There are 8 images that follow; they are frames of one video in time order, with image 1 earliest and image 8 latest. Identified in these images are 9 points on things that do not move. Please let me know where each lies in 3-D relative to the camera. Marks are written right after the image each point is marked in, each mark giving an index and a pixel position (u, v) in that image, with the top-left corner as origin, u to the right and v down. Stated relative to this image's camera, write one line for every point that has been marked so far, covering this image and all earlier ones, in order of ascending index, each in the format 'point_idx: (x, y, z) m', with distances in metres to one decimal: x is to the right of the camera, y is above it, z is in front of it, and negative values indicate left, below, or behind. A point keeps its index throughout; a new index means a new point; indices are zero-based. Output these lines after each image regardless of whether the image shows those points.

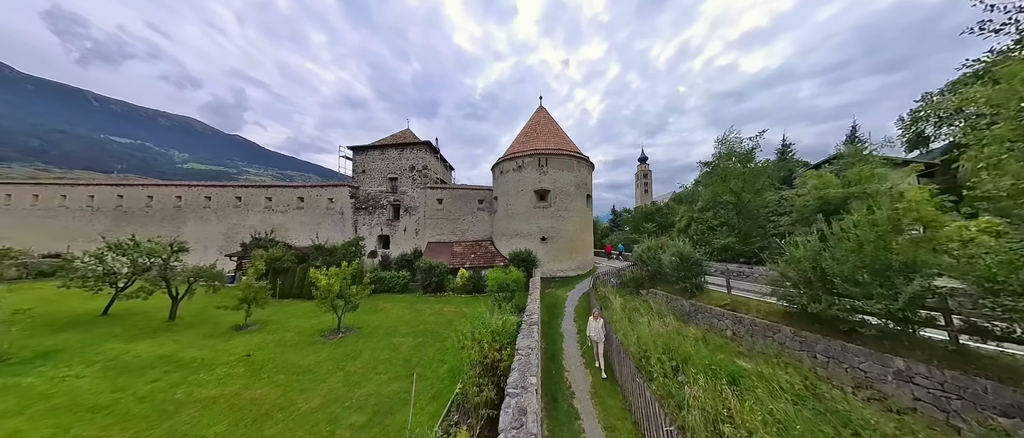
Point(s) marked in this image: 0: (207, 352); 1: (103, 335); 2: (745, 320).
0: (-10.3, -4.4, +9.3) m
1: (-15.8, -4.5, +10.5) m
2: (+7.8, -3.4, +9.0) m
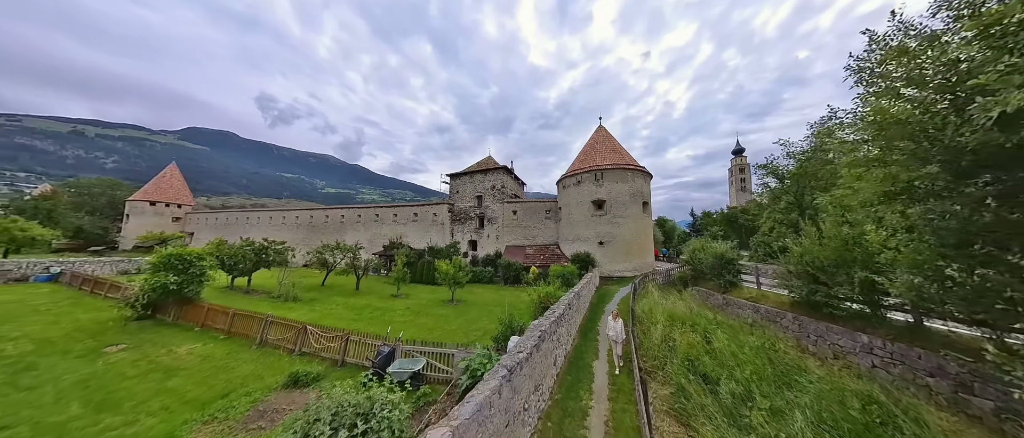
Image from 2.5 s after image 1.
0: (-7.3, -5.0, +15.9) m
1: (-12.3, -5.2, +18.5) m
2: (+10.1, -3.6, +10.9) m
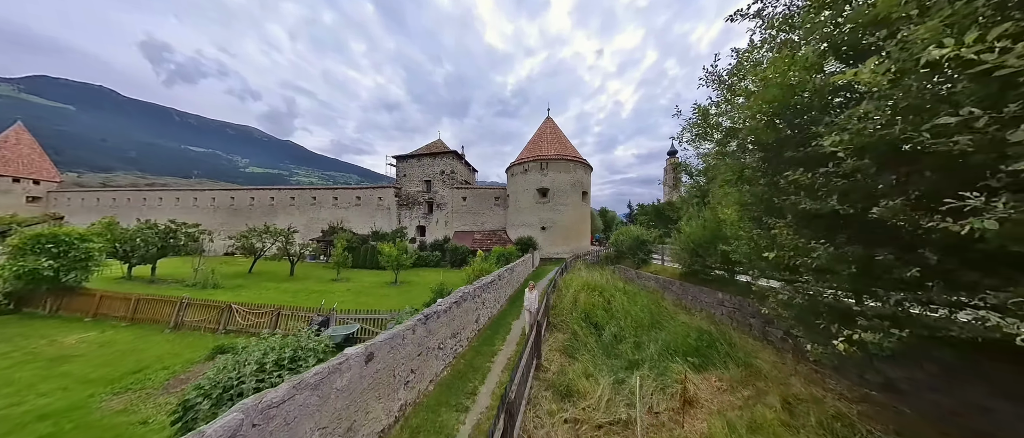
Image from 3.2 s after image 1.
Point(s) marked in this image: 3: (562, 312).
0: (-10.7, -4.0, +15.4) m
1: (-16.0, -4.0, +17.2) m
2: (+7.3, -3.0, +13.3) m
3: (+1.3, -2.5, +7.0) m
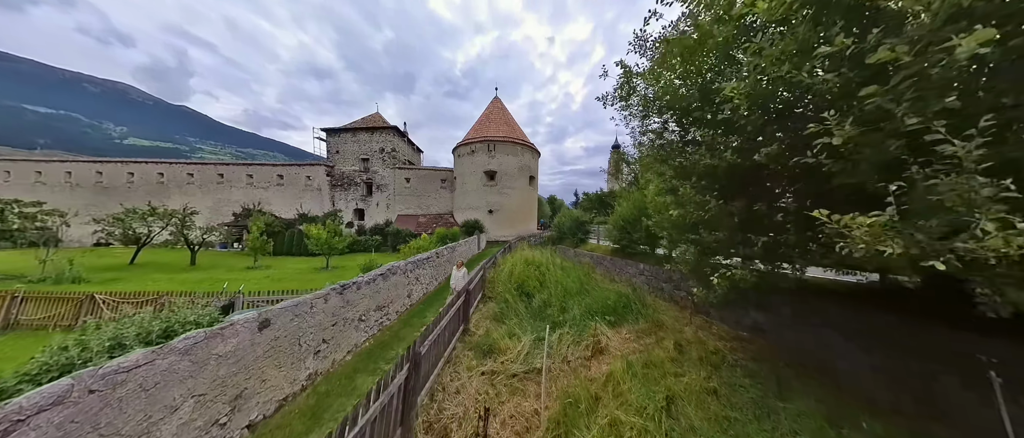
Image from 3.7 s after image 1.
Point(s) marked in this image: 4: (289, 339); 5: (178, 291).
0: (-13.7, -2.9, +13.4) m
1: (-19.3, -2.8, +14.3) m
2: (+4.4, -1.9, +14.6) m
3: (-0.4, -1.8, +7.2) m
4: (-2.8, -1.5, +3.4) m
5: (-13.4, -2.9, +10.8) m
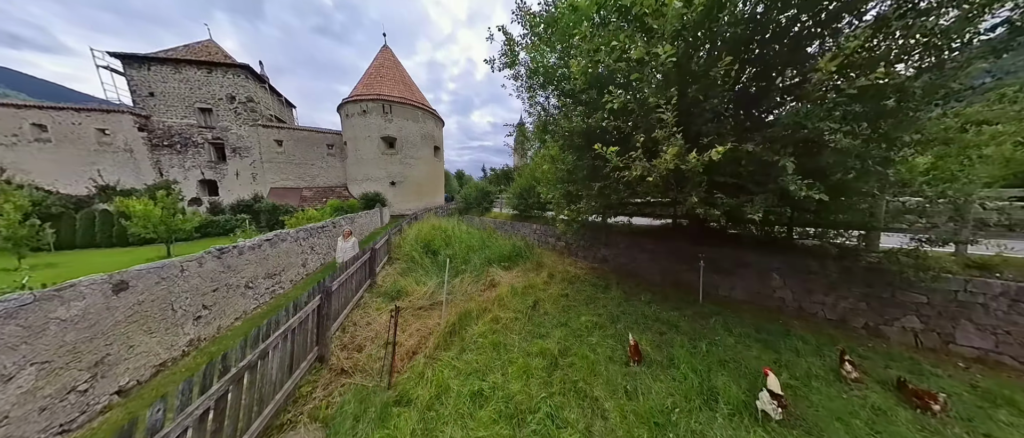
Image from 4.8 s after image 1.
0: (-17.7, -2.0, +9.2) m
1: (-23.2, -2.1, +8.2) m
2: (-0.9, -0.1, +16.0) m
3: (-3.0, -0.8, +7.5) m
4: (-4.0, -1.0, +3.1) m
5: (-16.5, -2.2, +6.8) m
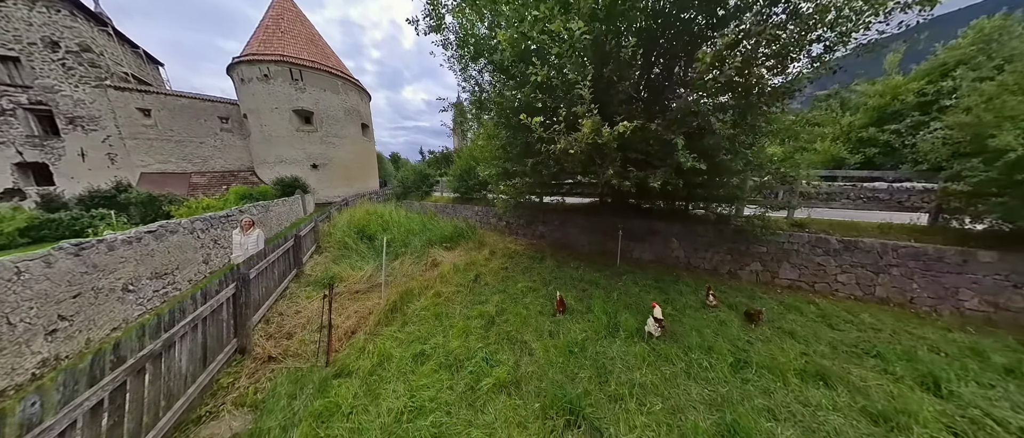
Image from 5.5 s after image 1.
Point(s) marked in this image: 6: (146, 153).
0: (-19.2, -2.1, +5.7) m
1: (-24.4, -2.6, +3.6) m
2: (-4.3, +0.9, +15.6) m
3: (-4.6, -0.4, +7.0) m
4: (-4.7, -0.9, +2.5) m
5: (-17.6, -2.5, +3.6) m
6: (-22.5, +4.1, +17.0) m
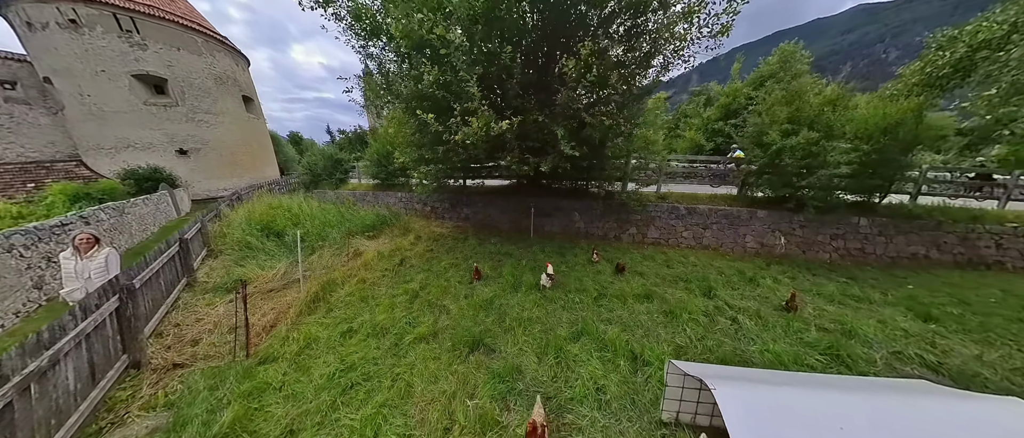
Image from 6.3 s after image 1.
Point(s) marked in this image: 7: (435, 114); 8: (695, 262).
0: (-20.2, -3.2, +1.5) m
1: (-24.6, -4.1, -1.8) m
2: (-8.3, +1.4, +14.5) m
3: (-6.5, -0.4, +6.1) m
4: (-5.4, -1.1, +1.8) m
5: (-18.0, -3.5, -0.1) m
6: (-26.5, +3.3, +11.2) m
7: (-1.2, +1.6, +4.2) m
8: (+3.0, -0.7, +4.4) m
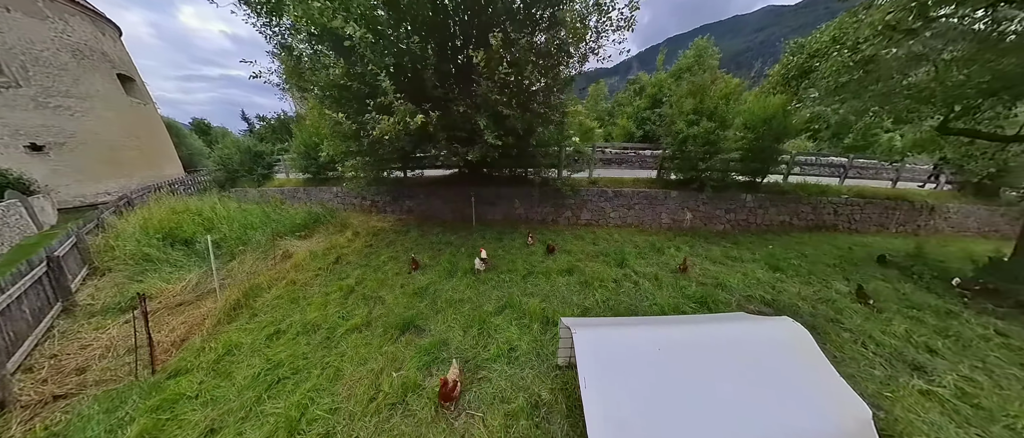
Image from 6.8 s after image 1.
0: (-20.2, -4.3, -1.5) m
1: (-24.1, -5.6, -5.4) m
2: (-11.0, +1.4, +13.1) m
3: (-7.6, -0.5, +5.2) m
4: (-5.8, -1.3, +1.1) m
5: (-17.9, -4.5, -2.7) m
6: (-28.4, +2.2, +6.8) m
7: (-2.3, +1.7, +4.1) m
8: (+2.0, -0.4, +5.0) m
